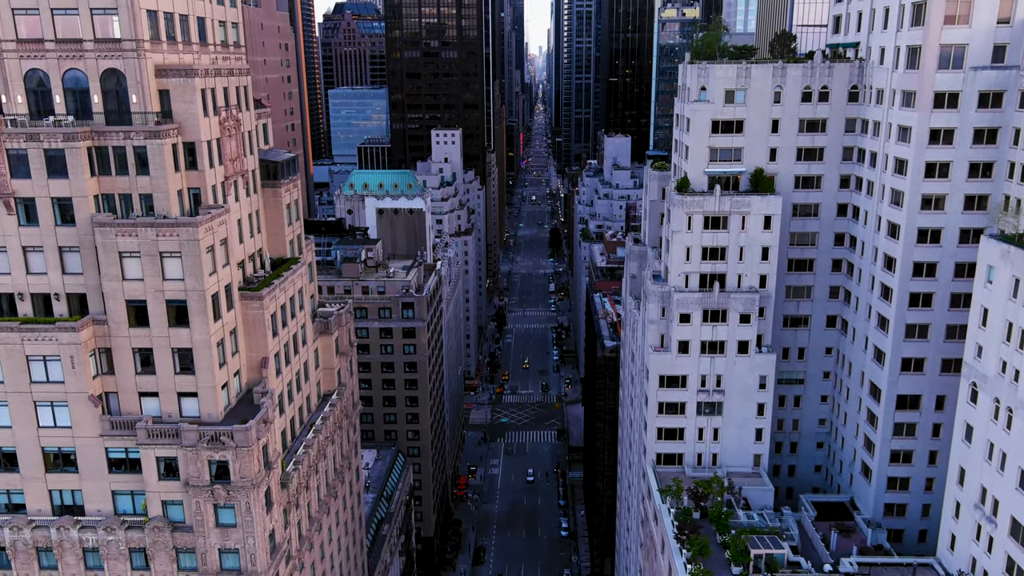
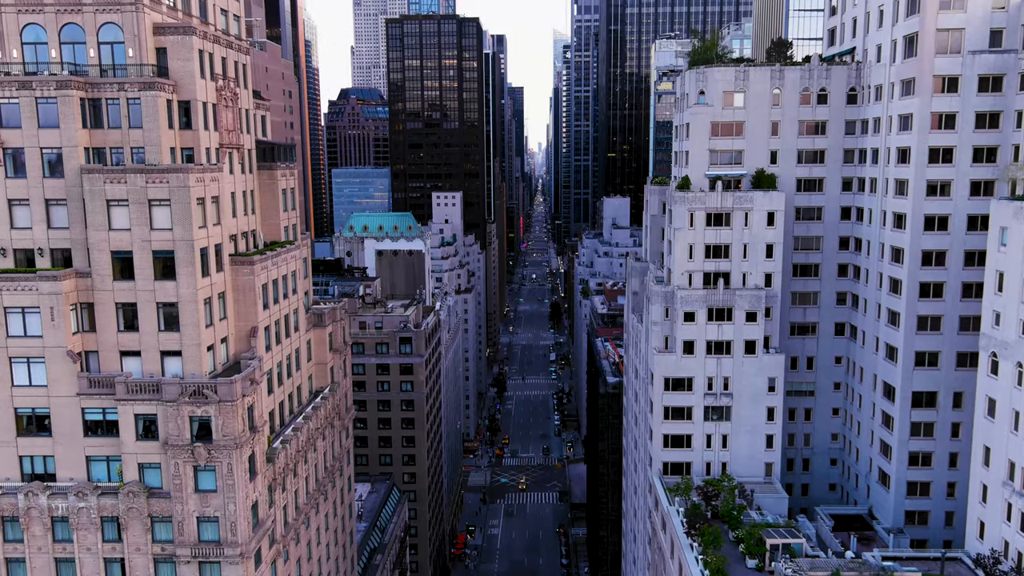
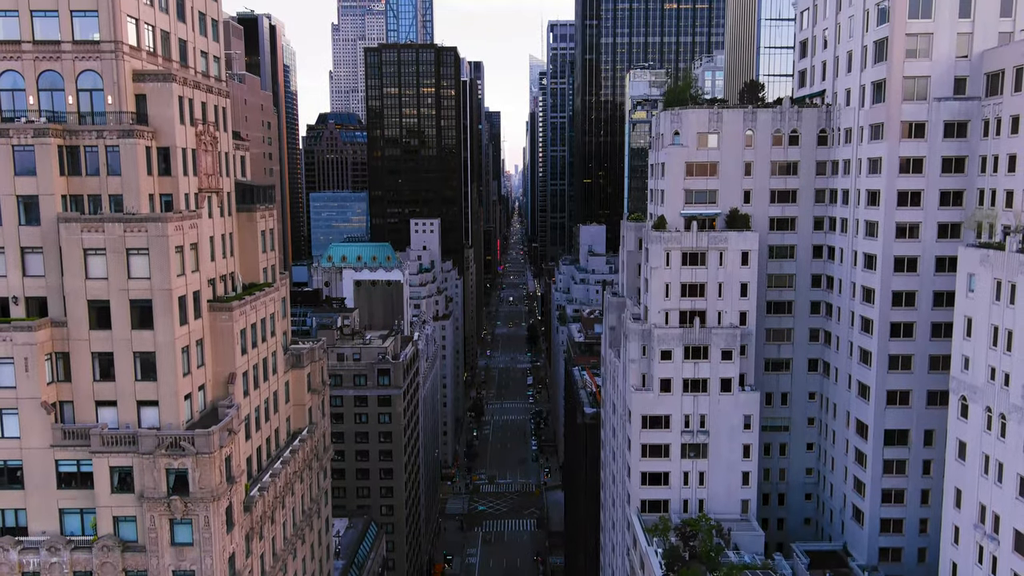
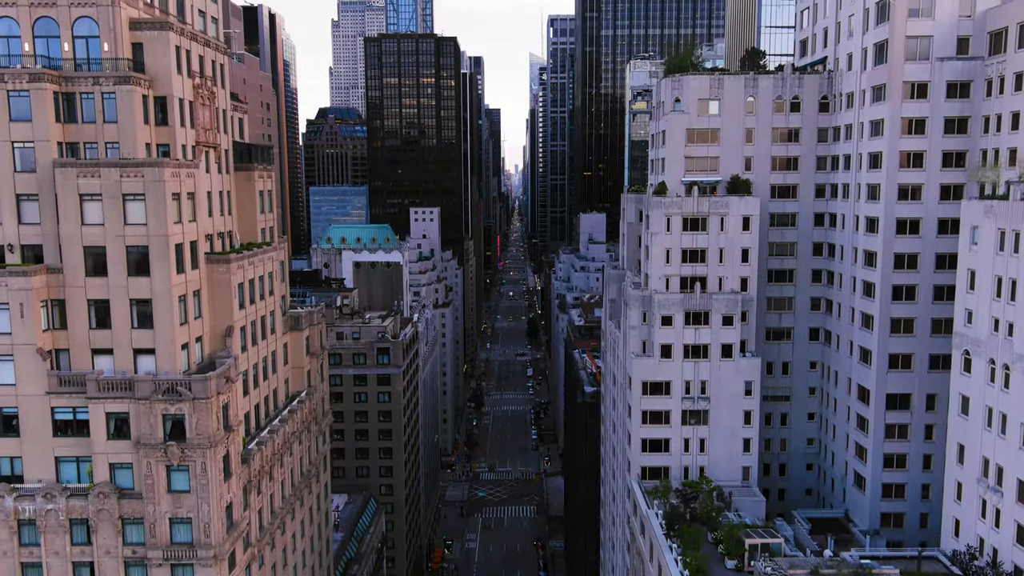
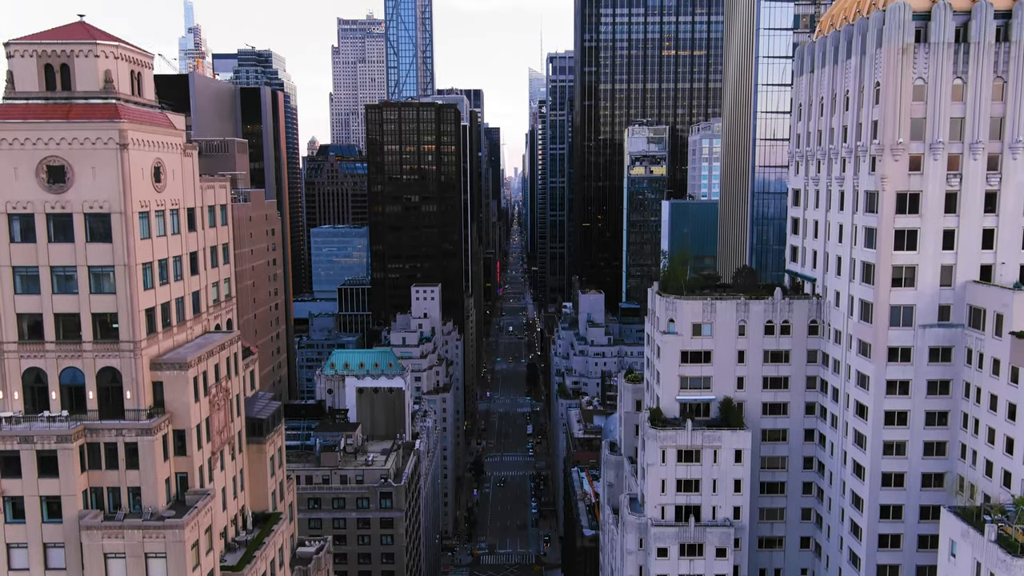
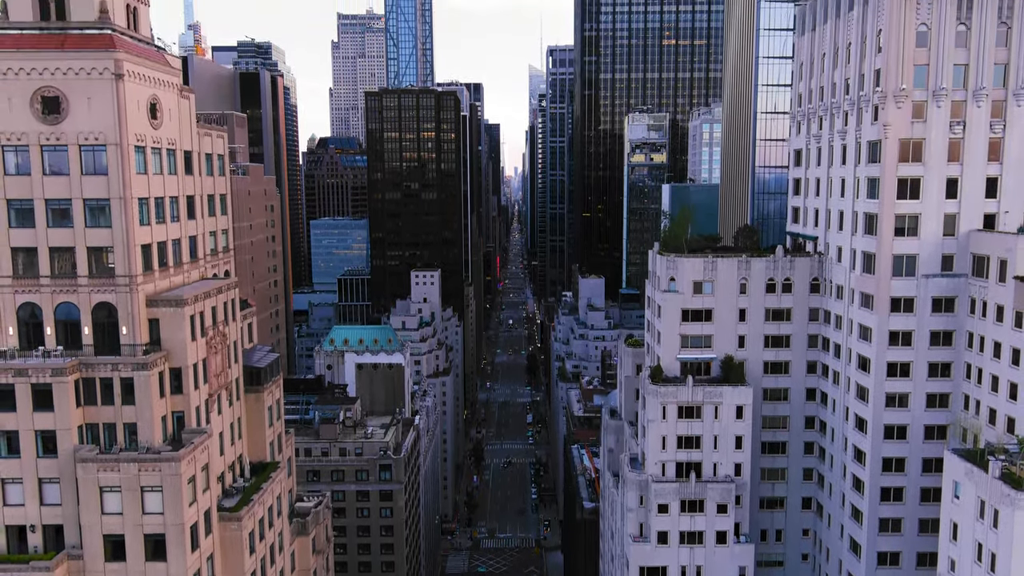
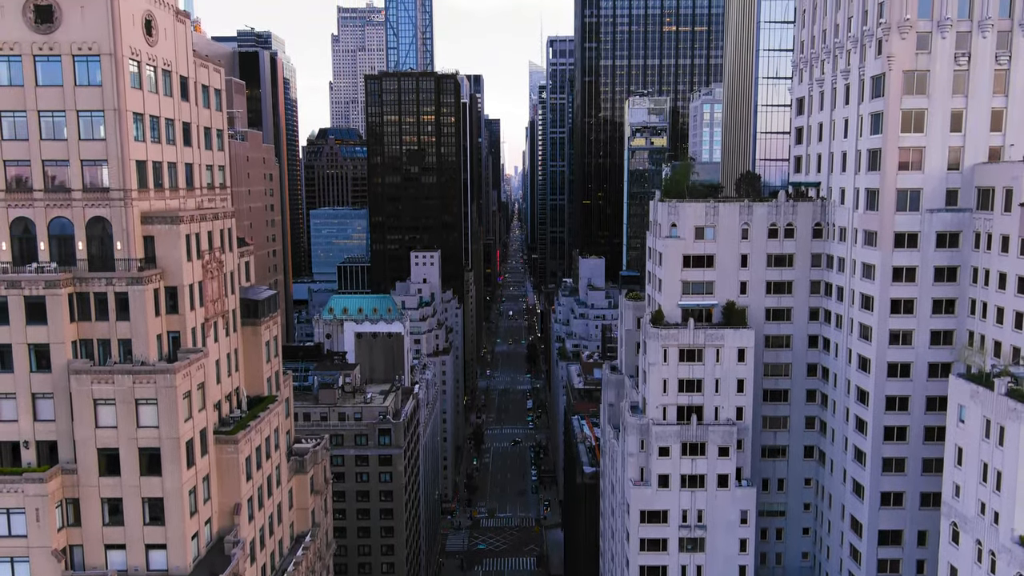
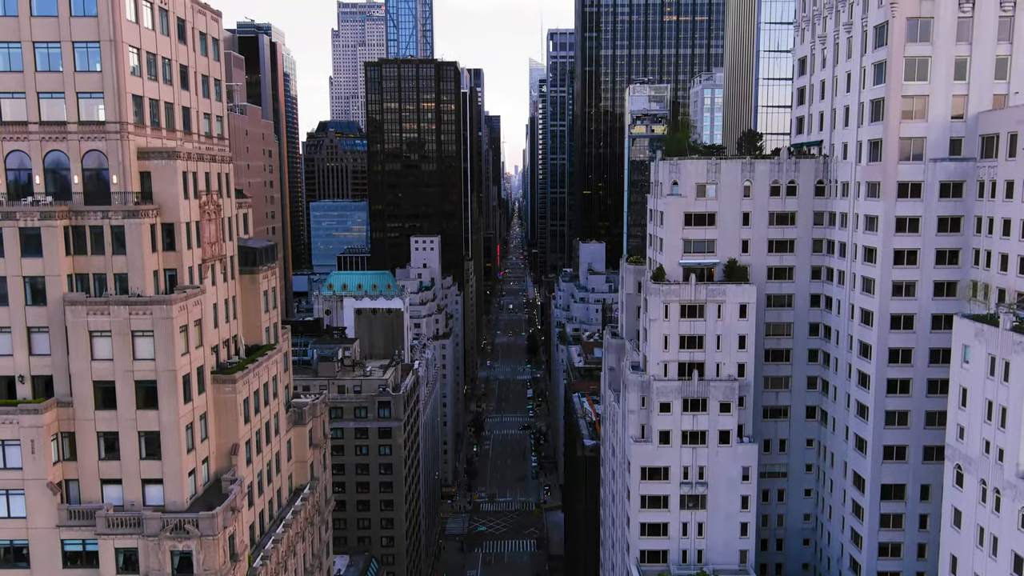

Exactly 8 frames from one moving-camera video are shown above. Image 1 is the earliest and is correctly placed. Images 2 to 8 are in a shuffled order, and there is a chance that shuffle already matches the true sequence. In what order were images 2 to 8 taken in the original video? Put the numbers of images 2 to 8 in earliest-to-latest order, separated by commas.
2, 4, 3, 8, 7, 6, 5
